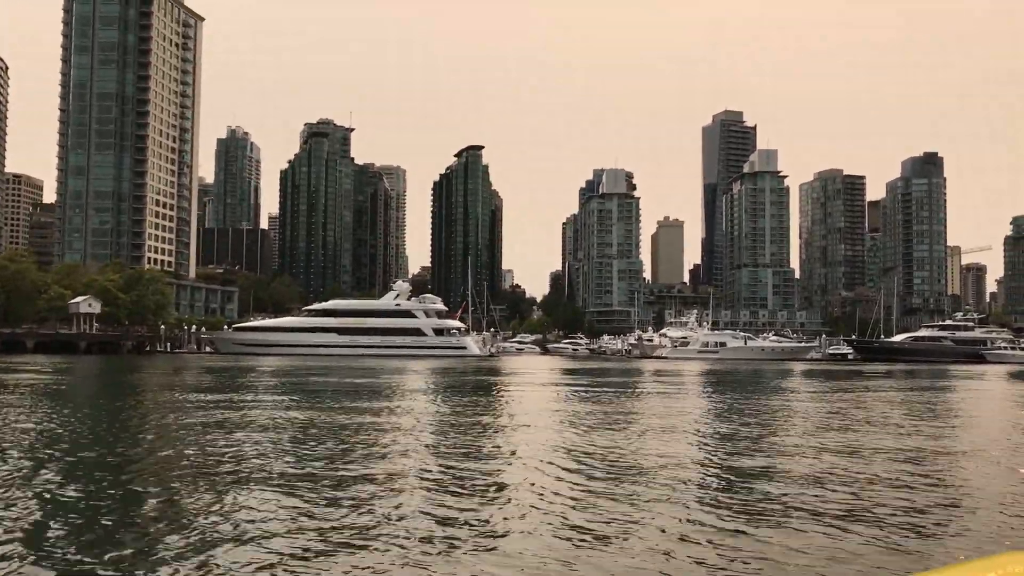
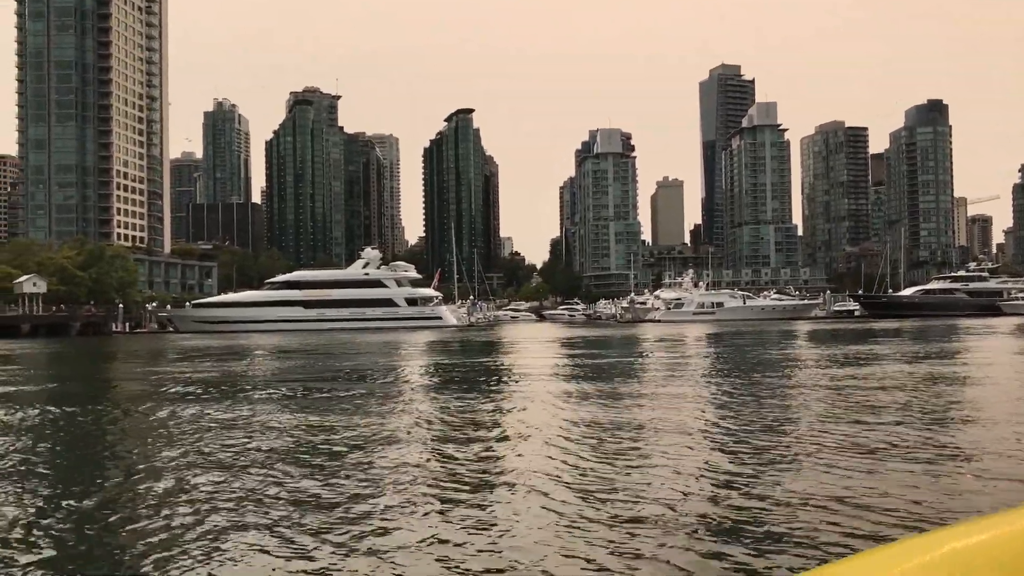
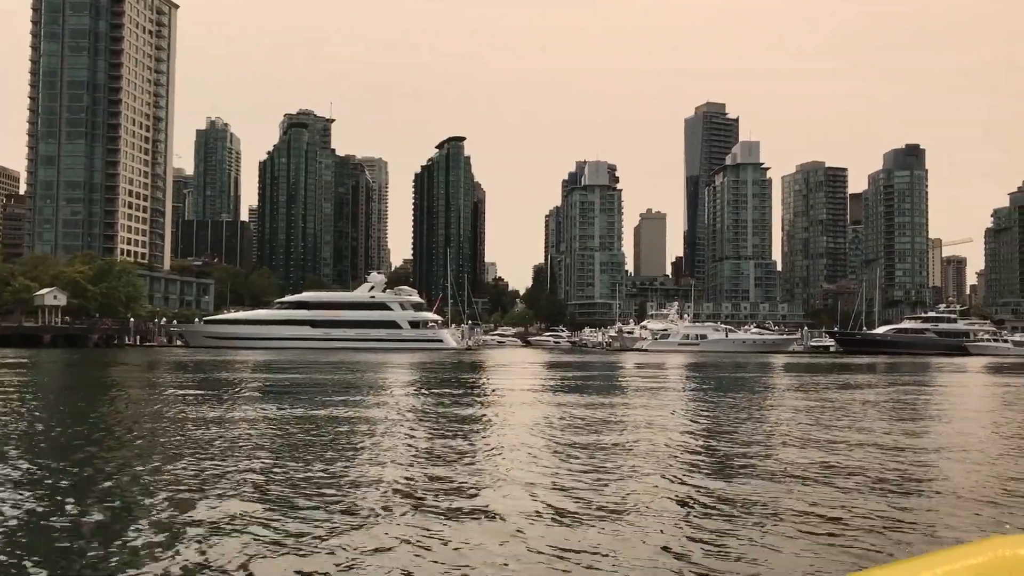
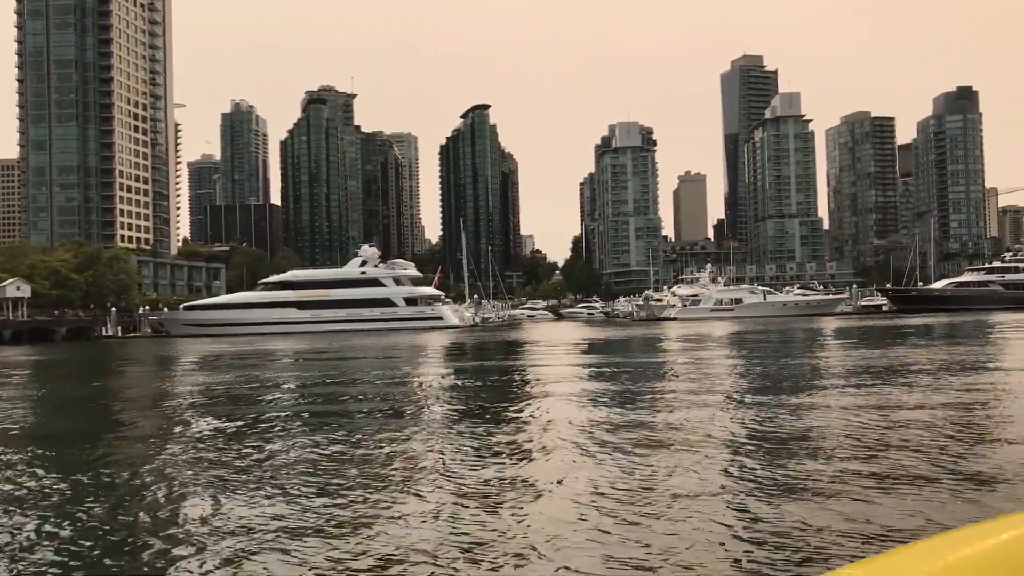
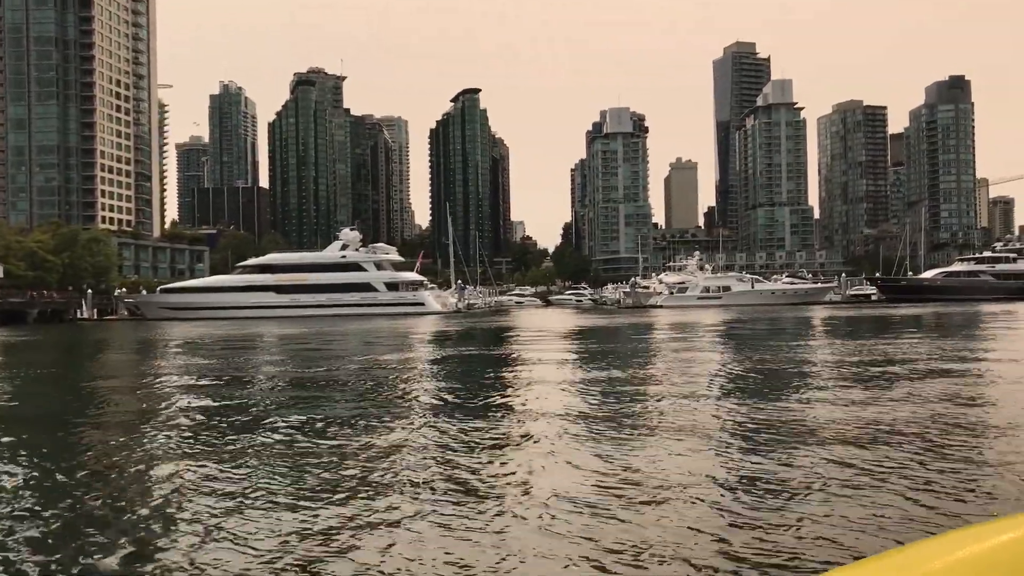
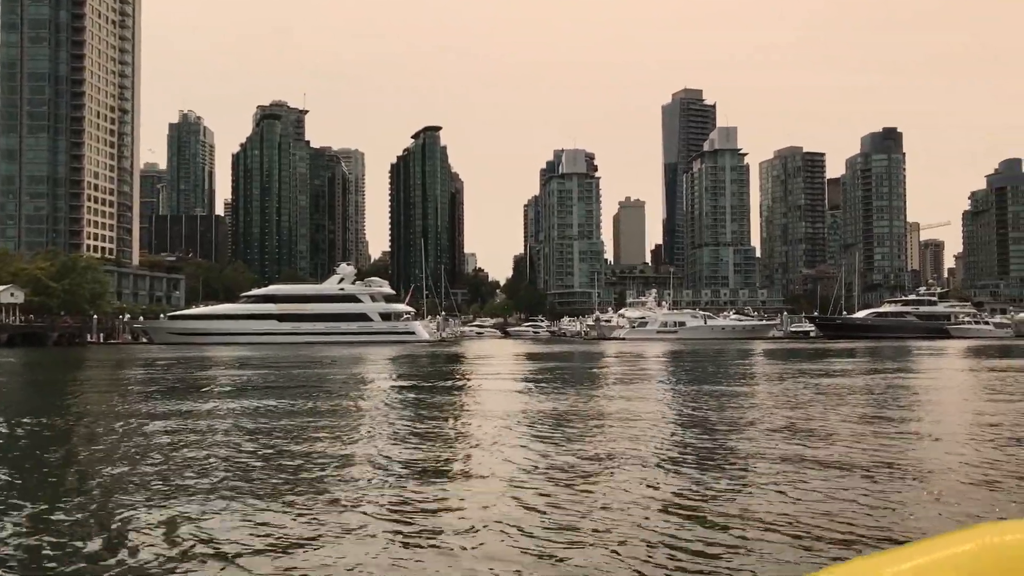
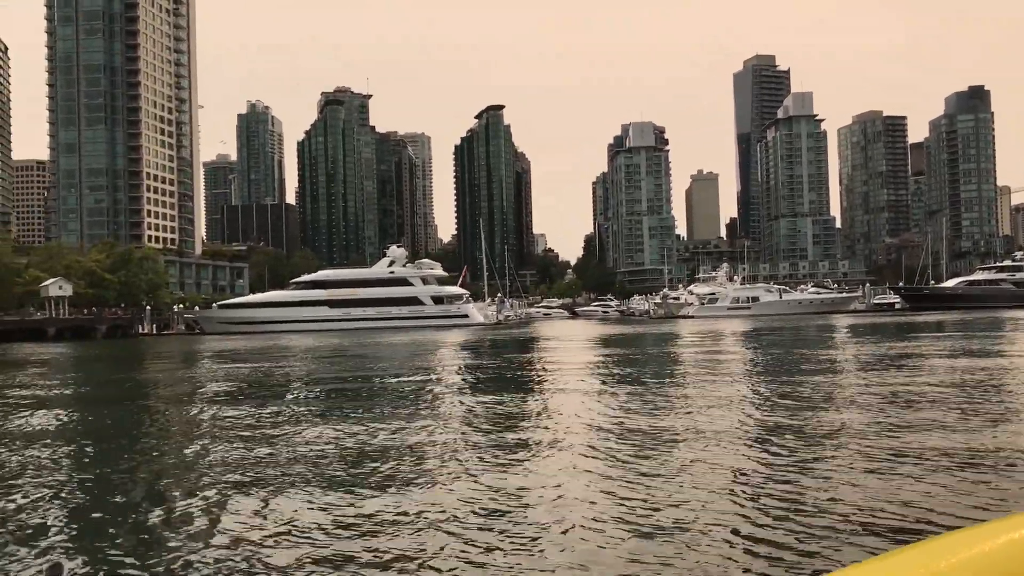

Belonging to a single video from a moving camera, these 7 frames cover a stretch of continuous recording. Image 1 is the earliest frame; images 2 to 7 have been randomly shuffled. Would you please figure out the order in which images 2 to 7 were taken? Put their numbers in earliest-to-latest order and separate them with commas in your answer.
3, 6, 2, 7, 4, 5
